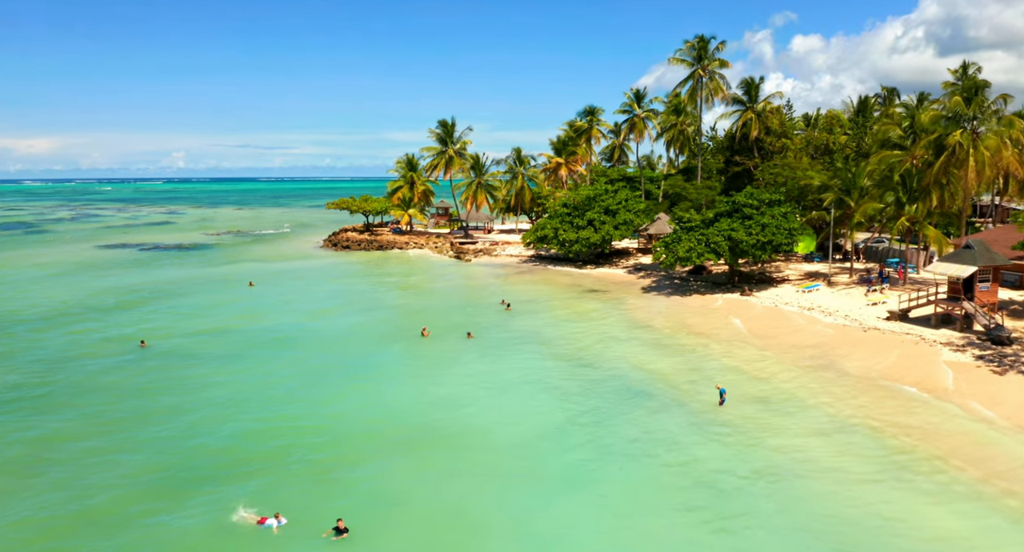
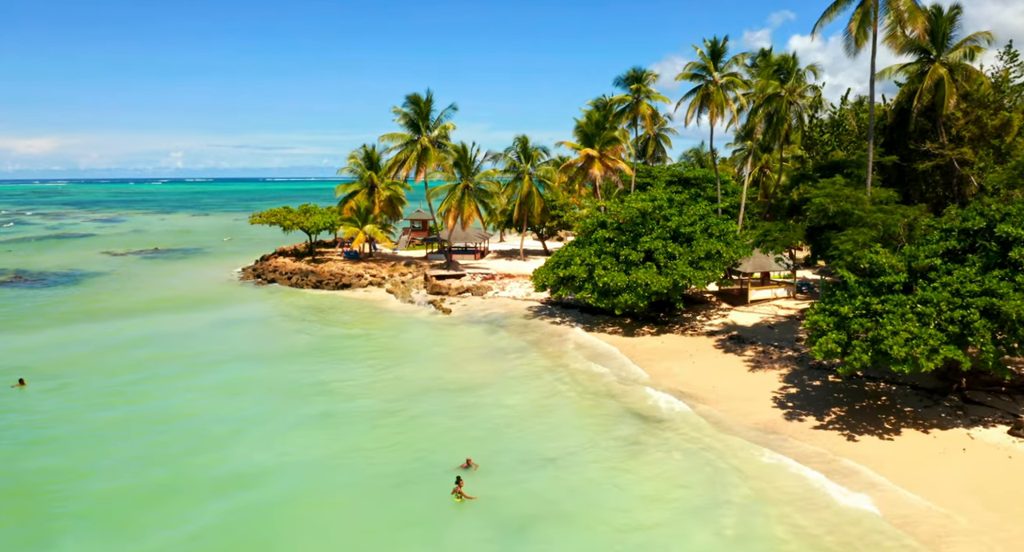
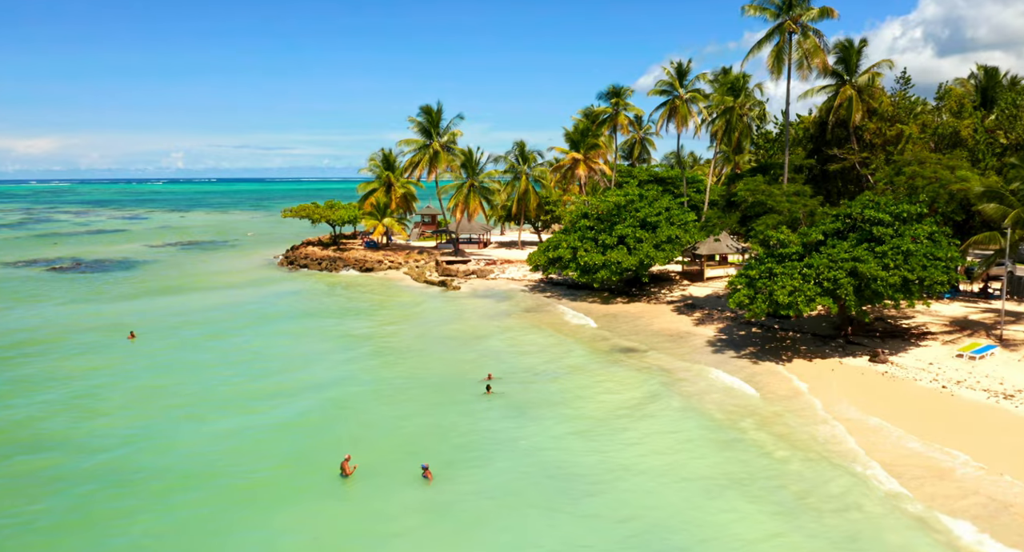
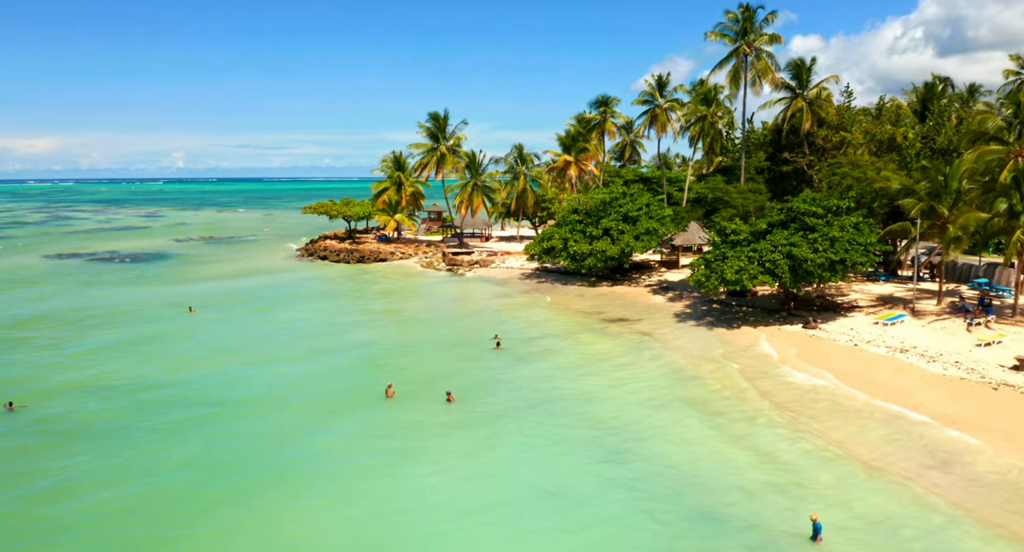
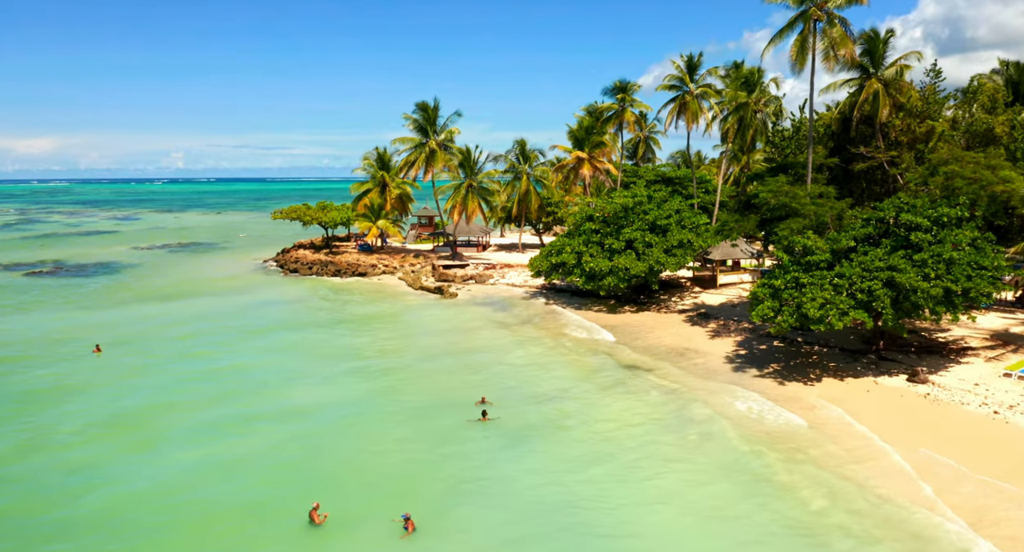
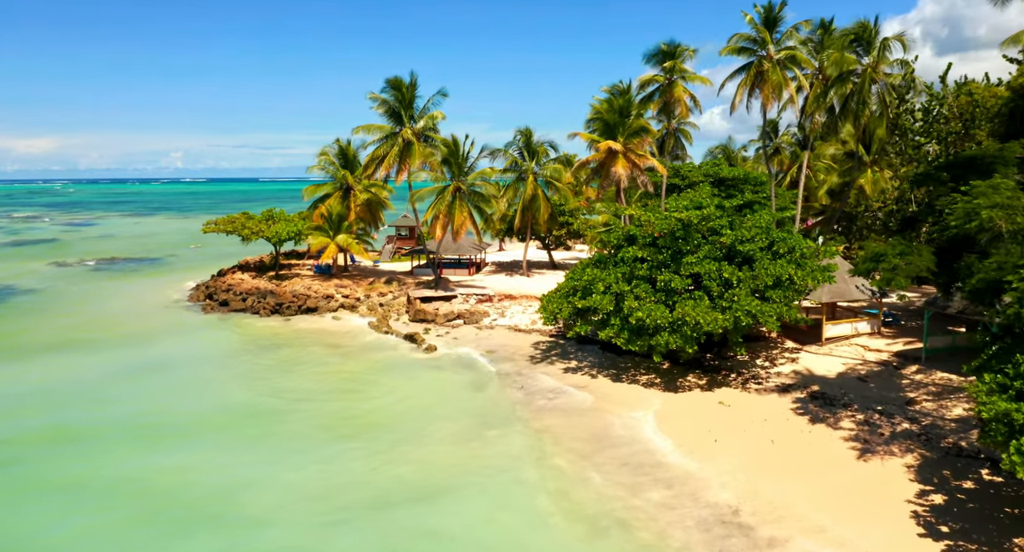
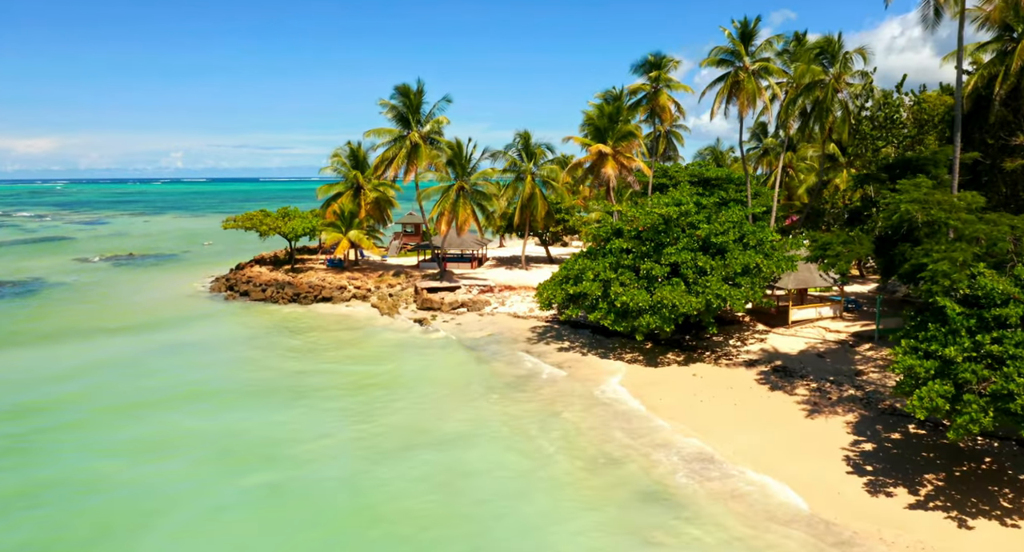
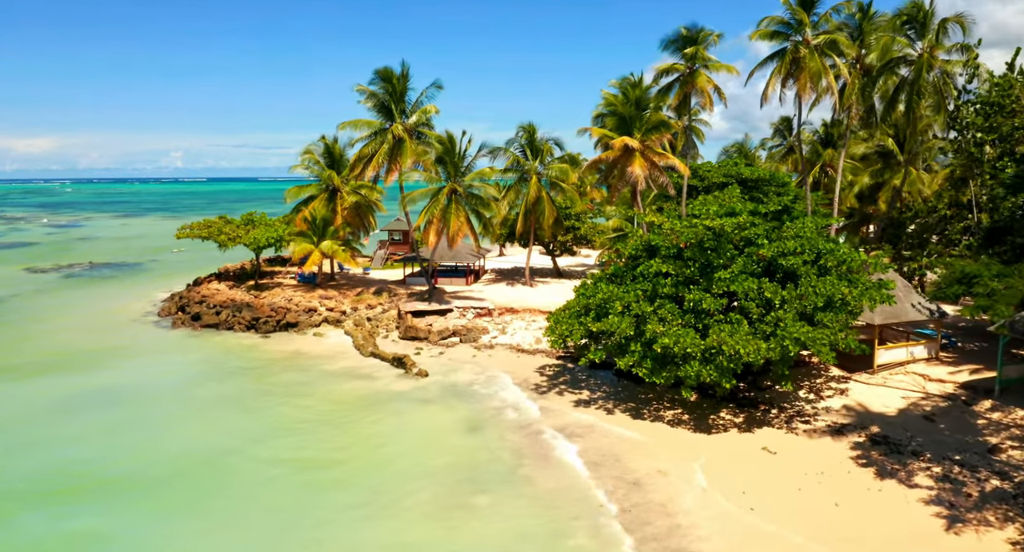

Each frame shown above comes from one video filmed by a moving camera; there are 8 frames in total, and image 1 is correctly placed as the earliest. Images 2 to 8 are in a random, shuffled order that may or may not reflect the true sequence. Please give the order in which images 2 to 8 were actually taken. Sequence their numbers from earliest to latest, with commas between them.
4, 3, 5, 2, 7, 6, 8
